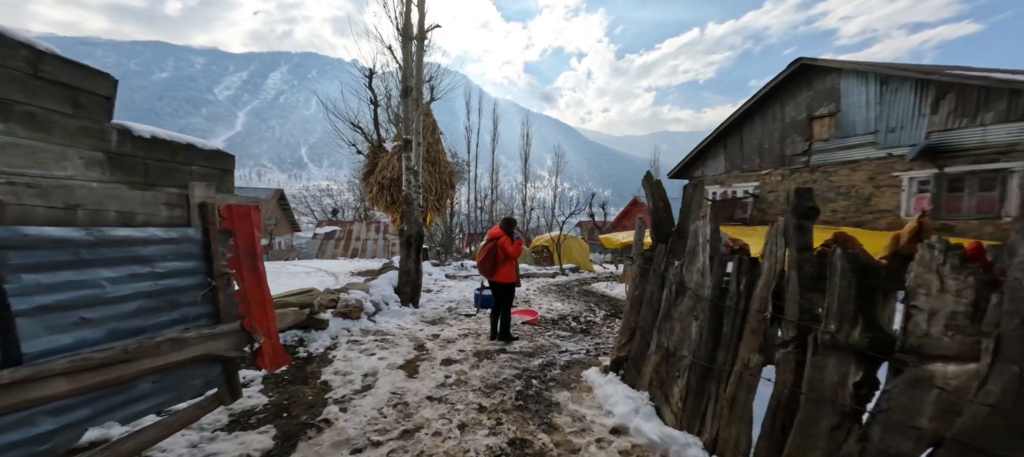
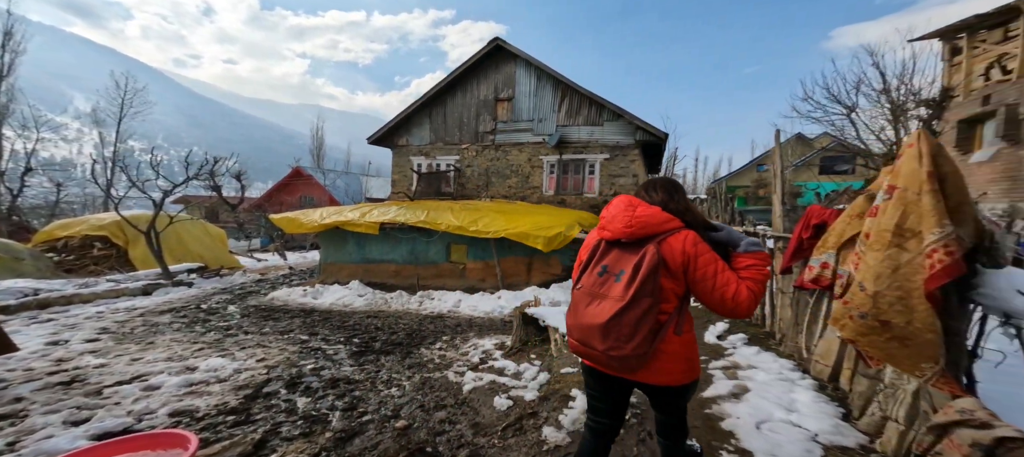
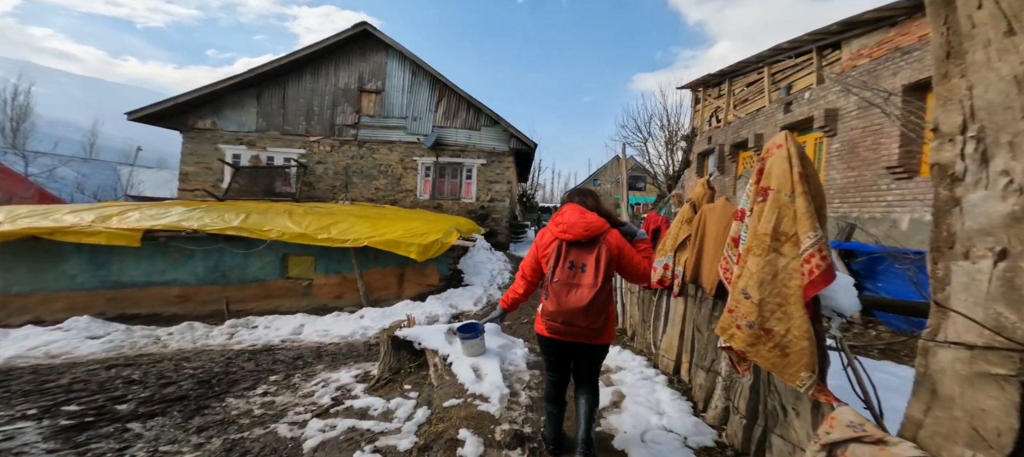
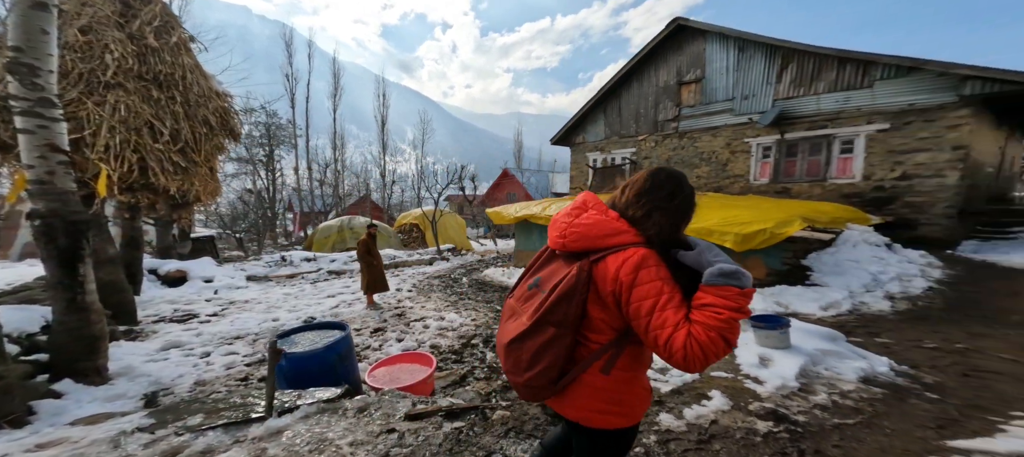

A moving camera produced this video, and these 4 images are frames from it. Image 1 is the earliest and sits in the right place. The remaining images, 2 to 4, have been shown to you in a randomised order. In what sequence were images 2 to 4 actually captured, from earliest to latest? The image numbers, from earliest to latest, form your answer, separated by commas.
4, 2, 3
